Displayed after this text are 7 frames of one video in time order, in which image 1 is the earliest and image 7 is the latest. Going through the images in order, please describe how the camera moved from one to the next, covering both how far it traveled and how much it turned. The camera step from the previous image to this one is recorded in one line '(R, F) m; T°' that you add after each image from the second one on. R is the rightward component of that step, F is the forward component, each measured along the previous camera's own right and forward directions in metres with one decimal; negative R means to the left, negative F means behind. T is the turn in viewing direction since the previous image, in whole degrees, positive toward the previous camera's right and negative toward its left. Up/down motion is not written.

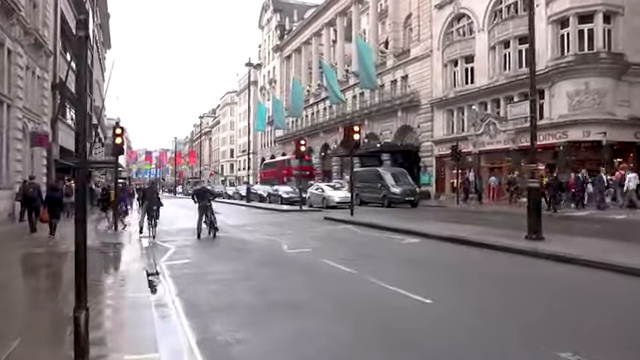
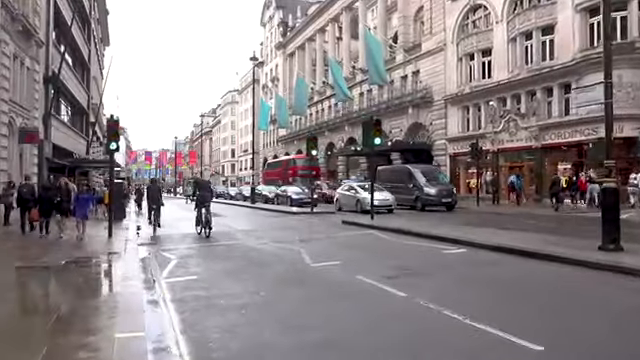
(-0.6, +2.1) m; 0°
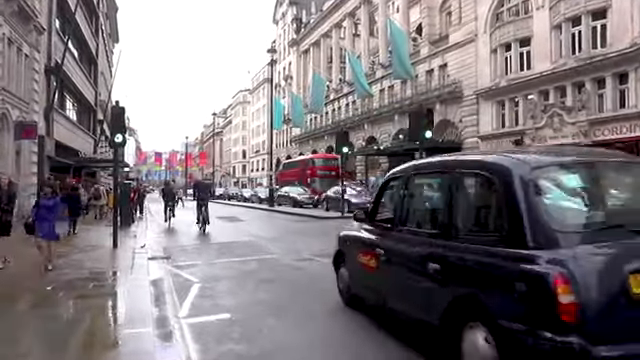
(-0.9, +2.9) m; -1°
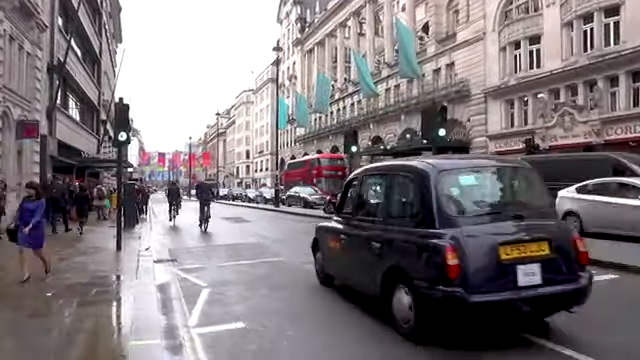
(-0.2, +0.5) m; 0°
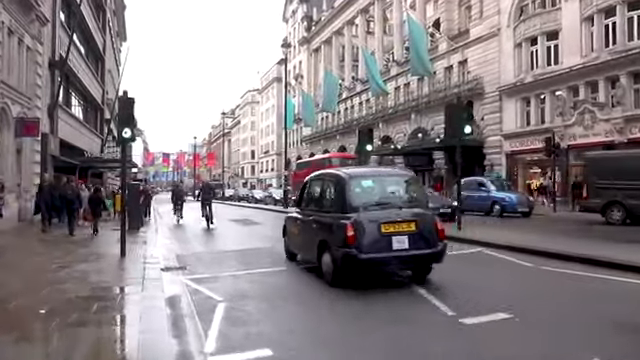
(-0.4, +1.1) m; 0°
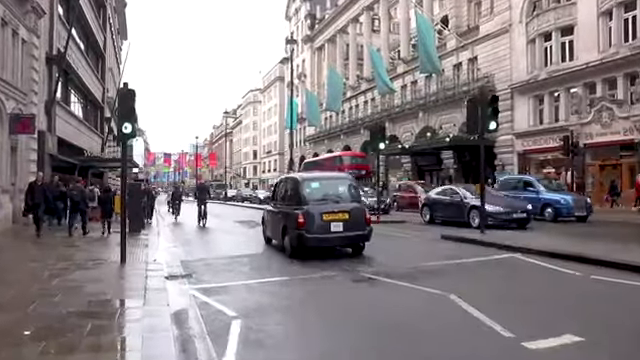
(-0.3, +1.1) m; 0°
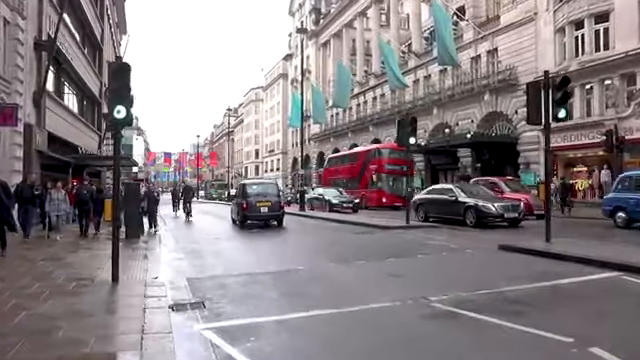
(-0.7, +2.4) m; 0°
